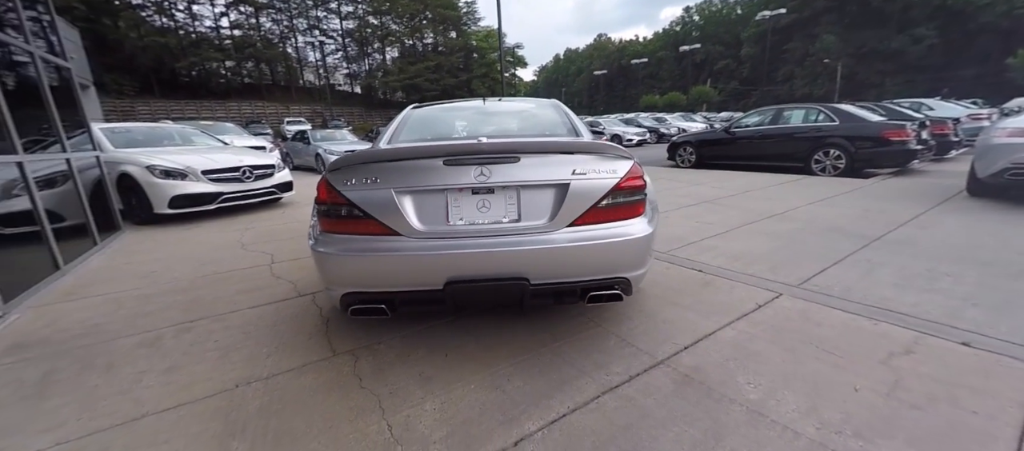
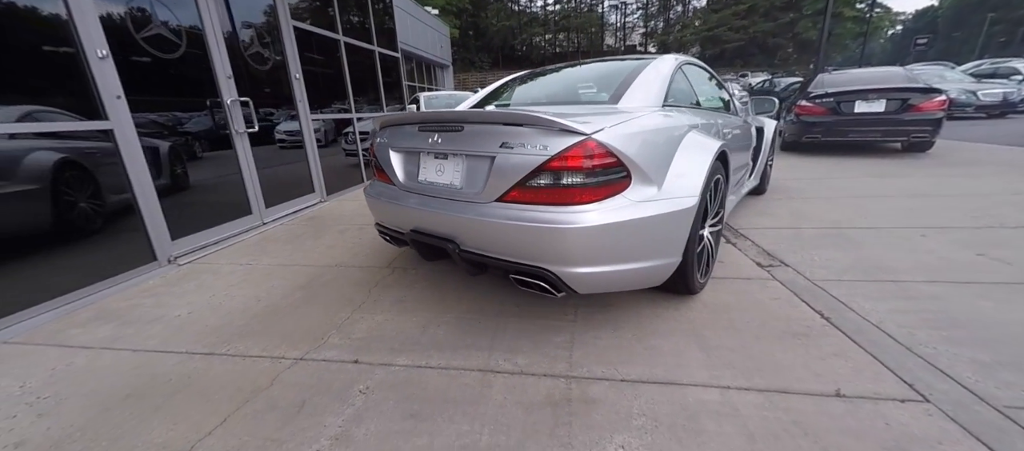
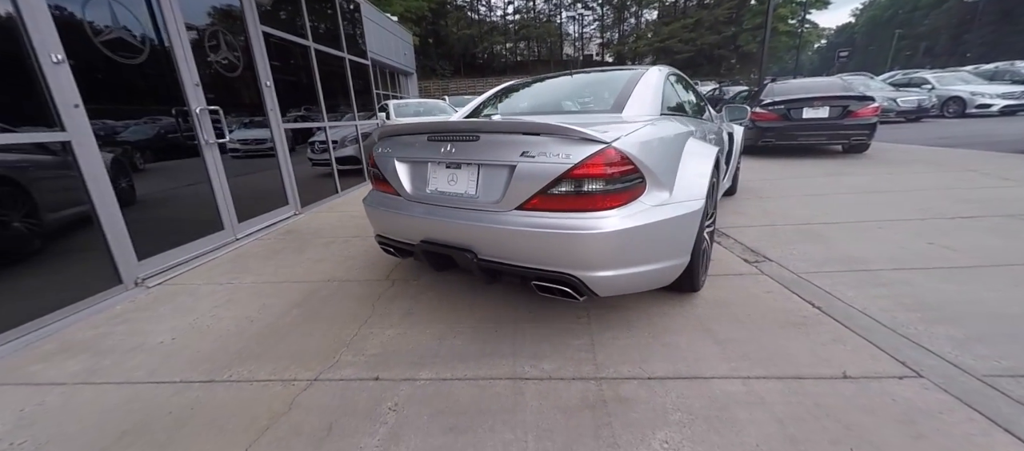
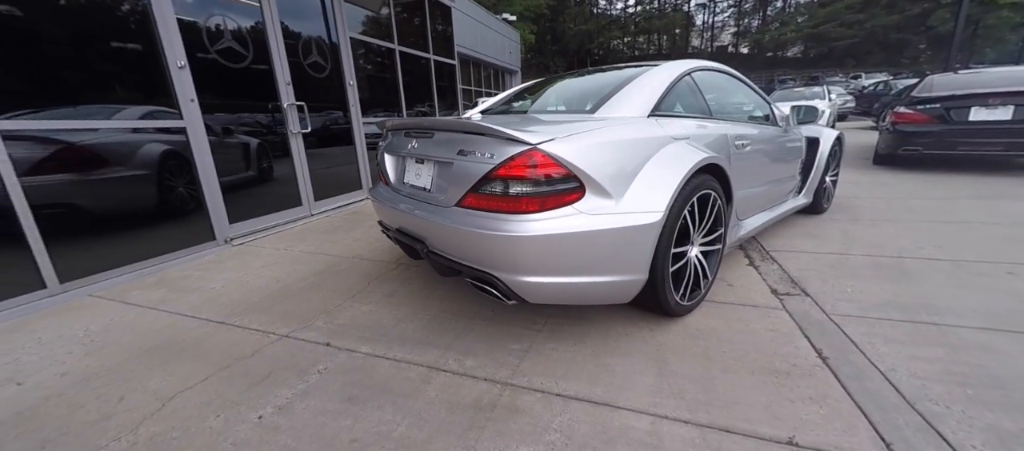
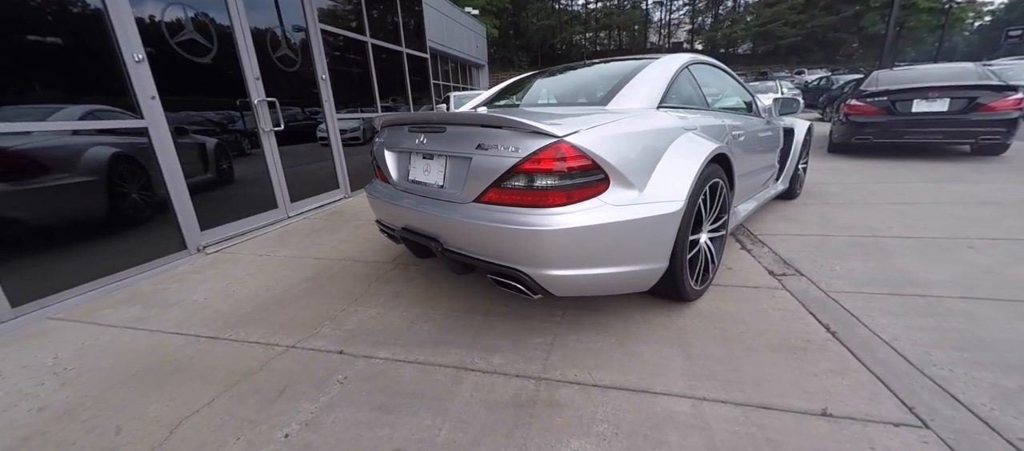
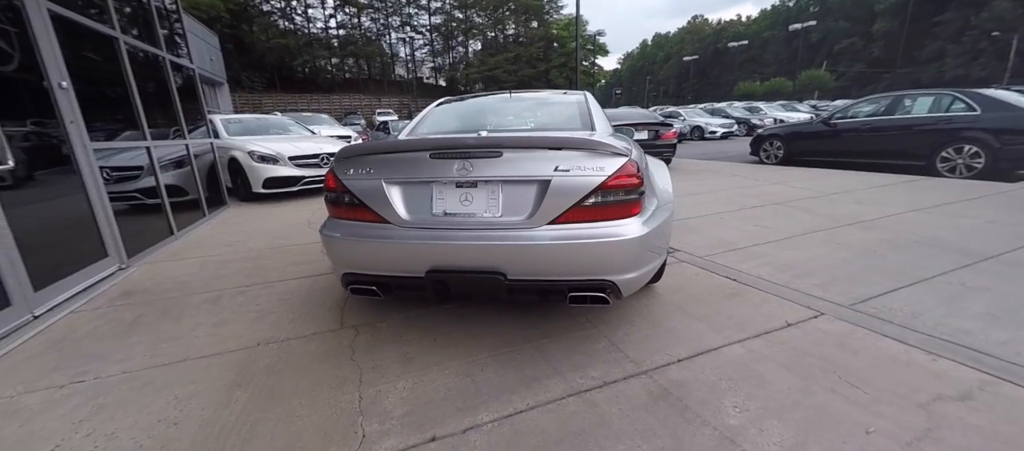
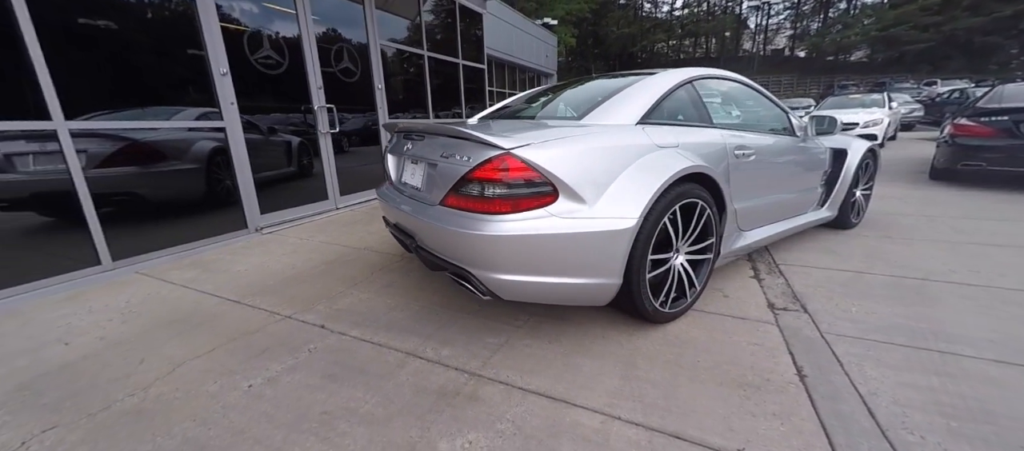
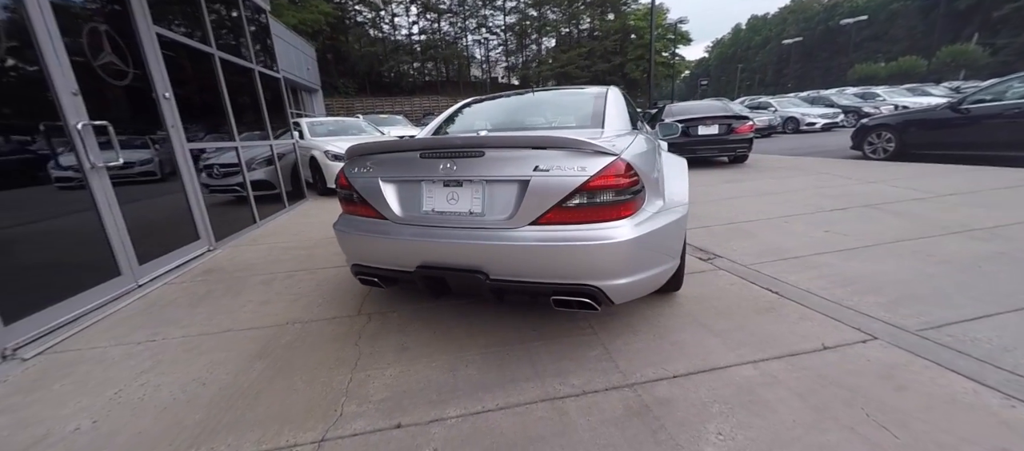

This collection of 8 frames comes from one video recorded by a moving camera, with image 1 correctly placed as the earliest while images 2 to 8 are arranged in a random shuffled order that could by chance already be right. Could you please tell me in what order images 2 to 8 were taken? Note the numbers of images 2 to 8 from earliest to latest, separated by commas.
6, 8, 3, 2, 5, 4, 7
